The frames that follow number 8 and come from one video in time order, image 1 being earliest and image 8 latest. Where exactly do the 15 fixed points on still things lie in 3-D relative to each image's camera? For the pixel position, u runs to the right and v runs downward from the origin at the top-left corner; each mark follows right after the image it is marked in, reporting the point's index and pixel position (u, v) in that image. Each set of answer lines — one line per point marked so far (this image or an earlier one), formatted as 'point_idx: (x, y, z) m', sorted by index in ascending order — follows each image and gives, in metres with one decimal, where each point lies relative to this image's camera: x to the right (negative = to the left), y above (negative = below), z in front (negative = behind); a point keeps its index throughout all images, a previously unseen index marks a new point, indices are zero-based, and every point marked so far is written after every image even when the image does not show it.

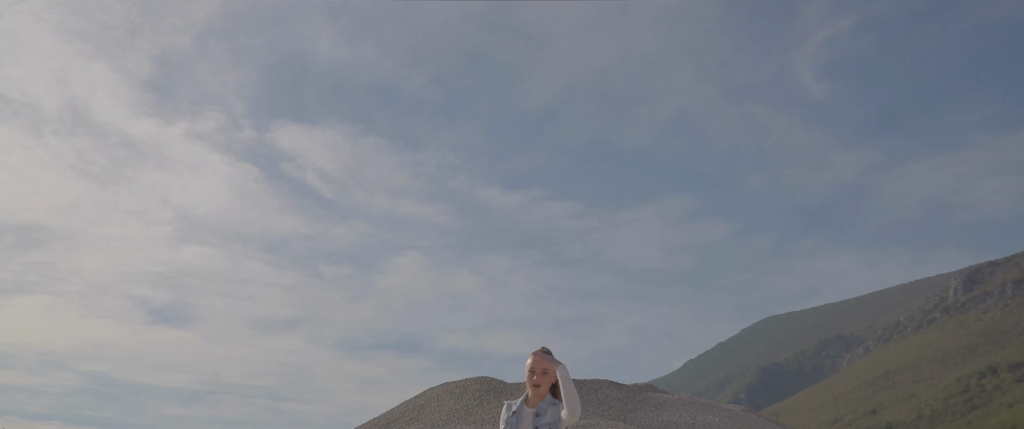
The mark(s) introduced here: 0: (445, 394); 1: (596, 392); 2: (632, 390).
0: (-1.5, -3.9, +15.1) m
1: (+1.6, -3.4, +13.4) m
2: (+2.5, -3.6, +14.3) m
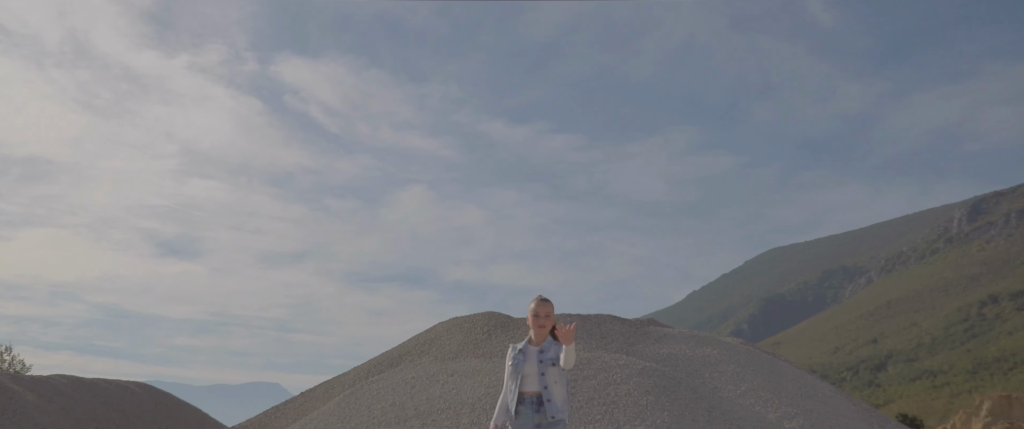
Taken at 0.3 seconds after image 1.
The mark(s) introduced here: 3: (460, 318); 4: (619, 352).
0: (-1.4, -2.6, +15.9) m
1: (+1.8, -2.3, +14.2) m
2: (+2.7, -2.3, +15.1) m
3: (-1.3, -2.4, +16.6) m
4: (+2.0, -2.5, +12.8) m
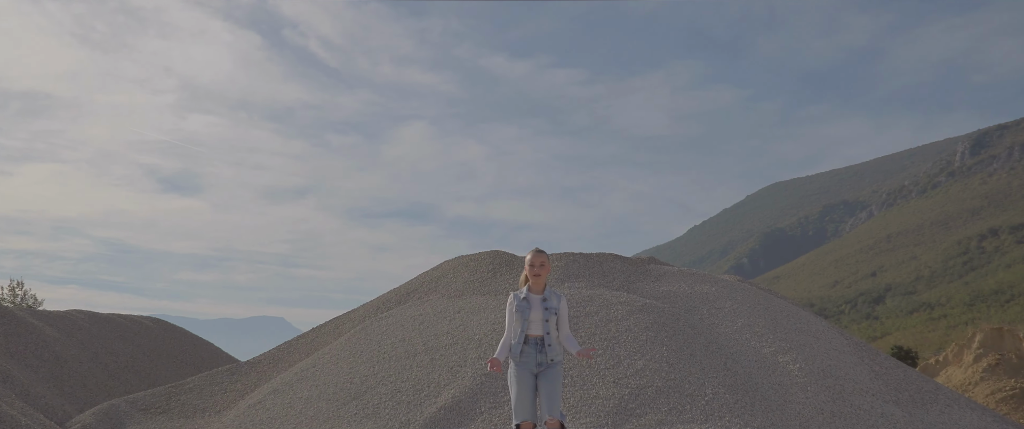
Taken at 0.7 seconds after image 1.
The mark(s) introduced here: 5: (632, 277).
0: (-1.2, -1.2, +16.5) m
1: (+1.9, -1.1, +14.7) m
2: (+2.8, -1.1, +15.6) m
3: (-1.2, -1.0, +17.2) m
4: (+2.1, -1.5, +13.4) m
5: (+2.5, -1.3, +14.2) m
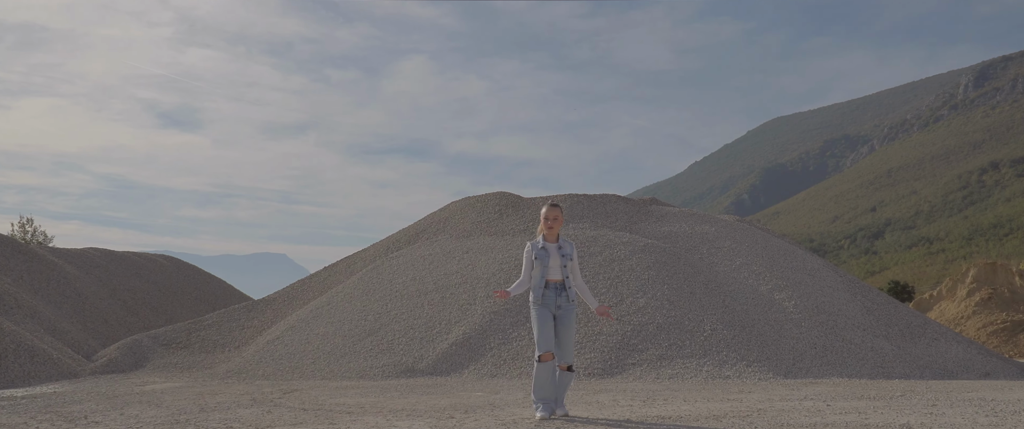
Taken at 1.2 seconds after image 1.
0: (-1.0, +0.2, +17.0) m
1: (+2.1, +0.1, +15.2) m
2: (+3.0, +0.3, +16.2) m
3: (-1.0, +0.4, +17.7) m
4: (+2.3, -0.4, +14.0) m
5: (+2.6, -0.1, +14.7) m
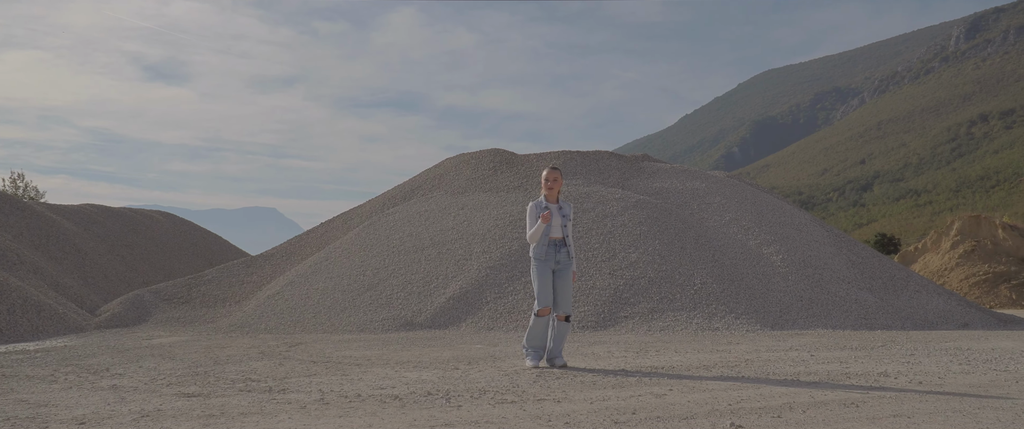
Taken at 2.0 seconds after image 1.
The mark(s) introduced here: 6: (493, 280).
0: (-1.2, +1.2, +17.3) m
1: (+2.0, +1.1, +15.5) m
2: (+2.9, +1.3, +16.4) m
3: (-1.1, +1.6, +17.9) m
4: (+2.2, +0.5, +14.3) m
5: (+2.6, +0.8, +15.0) m
6: (-0.3, -1.1, +11.4) m
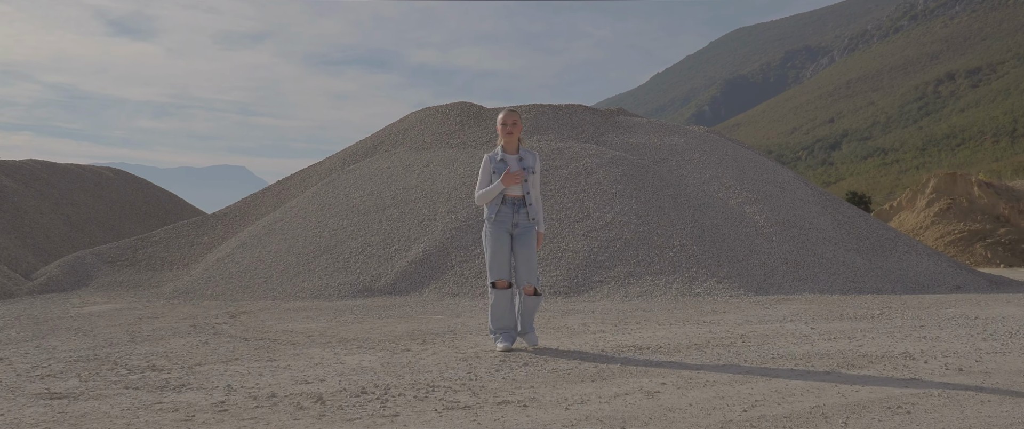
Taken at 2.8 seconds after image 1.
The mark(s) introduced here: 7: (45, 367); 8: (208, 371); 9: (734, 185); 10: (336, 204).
0: (-1.9, +2.3, +15.8) m
1: (+1.3, +2.0, +14.2) m
2: (+2.2, +2.3, +15.2) m
3: (-1.9, +2.6, +16.5) m
4: (+1.6, +1.4, +13.0) m
5: (+1.9, +1.7, +13.8) m
6: (-0.8, -0.4, +10.1) m
7: (-4.2, -1.4, +6.0) m
8: (-2.6, -1.3, +5.8) m
9: (+3.8, +0.5, +11.3) m
10: (-3.2, +0.2, +12.4) m
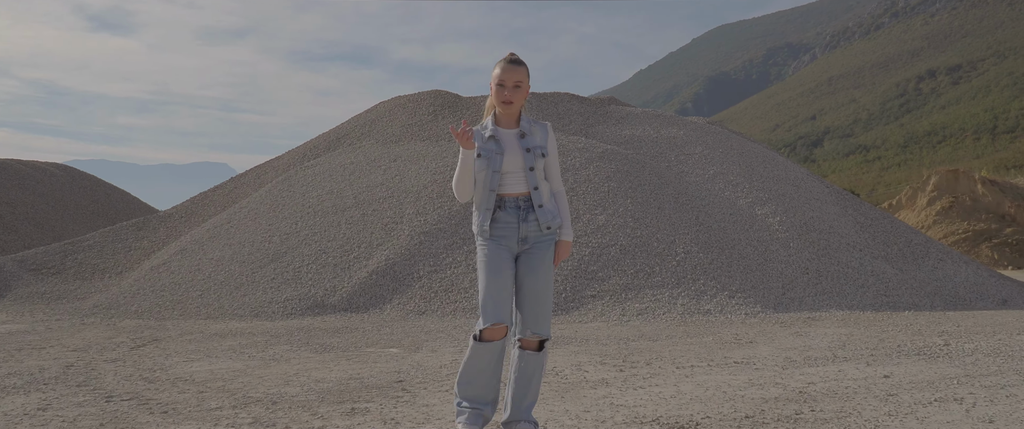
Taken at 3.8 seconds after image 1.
0: (-2.4, +2.2, +13.5) m
1: (+0.9, +2.0, +12.0) m
2: (+1.7, +2.2, +13.0) m
3: (-2.4, +2.6, +14.2) m
4: (+1.2, +1.3, +10.8) m
5: (+1.5, +1.7, +11.6) m
6: (-1.1, -0.5, +7.9) m
7: (-4.4, -1.5, +3.7) m
8: (-2.8, -1.4, +3.5) m
9: (+3.5, +0.4, +9.2) m
10: (-3.6, +0.1, +10.1) m
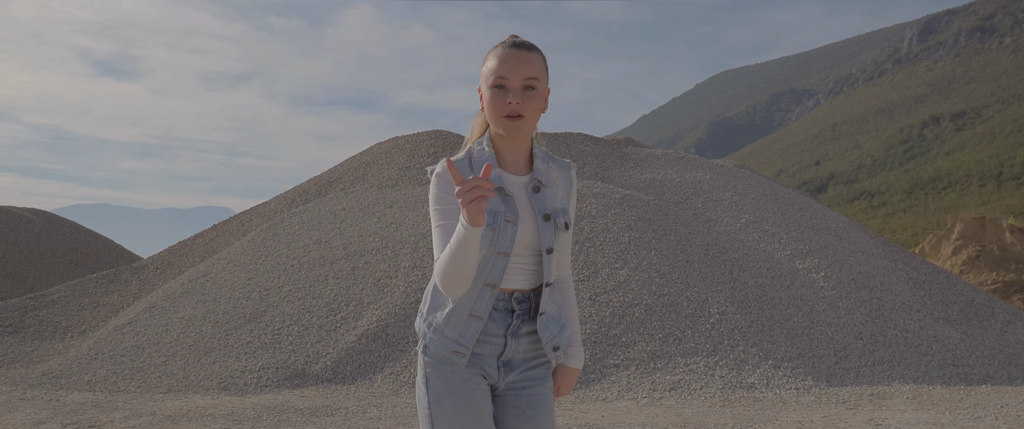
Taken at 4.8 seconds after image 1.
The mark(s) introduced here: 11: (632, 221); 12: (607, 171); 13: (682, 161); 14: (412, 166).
0: (-2.2, +1.2, +12.0) m
1: (+1.0, +1.1, +10.5) m
2: (+1.9, +1.3, +11.5) m
3: (-2.2, +1.6, +12.7) m
4: (+1.3, +0.5, +9.3) m
5: (+1.6, +0.8, +10.1) m
6: (-1.0, -1.1, +6.2) m
7: (-4.3, -1.8, +2.0) m
8: (-2.7, -1.7, +1.8) m
9: (+3.6, -0.3, +7.6) m
10: (-3.4, -0.6, +8.5) m
11: (+1.5, -0.4, +6.5) m
12: (+1.6, +0.7, +9.7) m
13: (+2.8, +0.9, +10.3) m
14: (-1.7, +0.9, +11.0) m
